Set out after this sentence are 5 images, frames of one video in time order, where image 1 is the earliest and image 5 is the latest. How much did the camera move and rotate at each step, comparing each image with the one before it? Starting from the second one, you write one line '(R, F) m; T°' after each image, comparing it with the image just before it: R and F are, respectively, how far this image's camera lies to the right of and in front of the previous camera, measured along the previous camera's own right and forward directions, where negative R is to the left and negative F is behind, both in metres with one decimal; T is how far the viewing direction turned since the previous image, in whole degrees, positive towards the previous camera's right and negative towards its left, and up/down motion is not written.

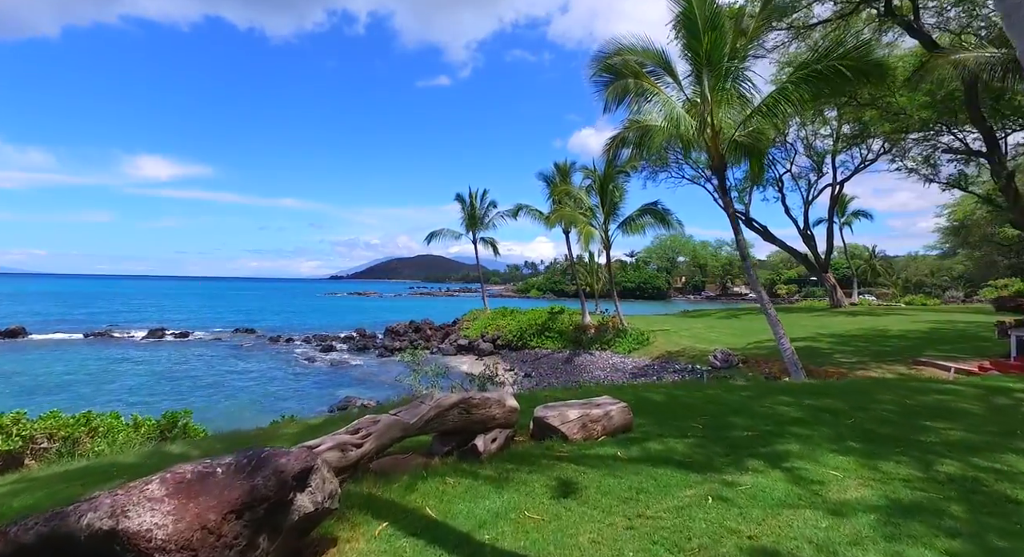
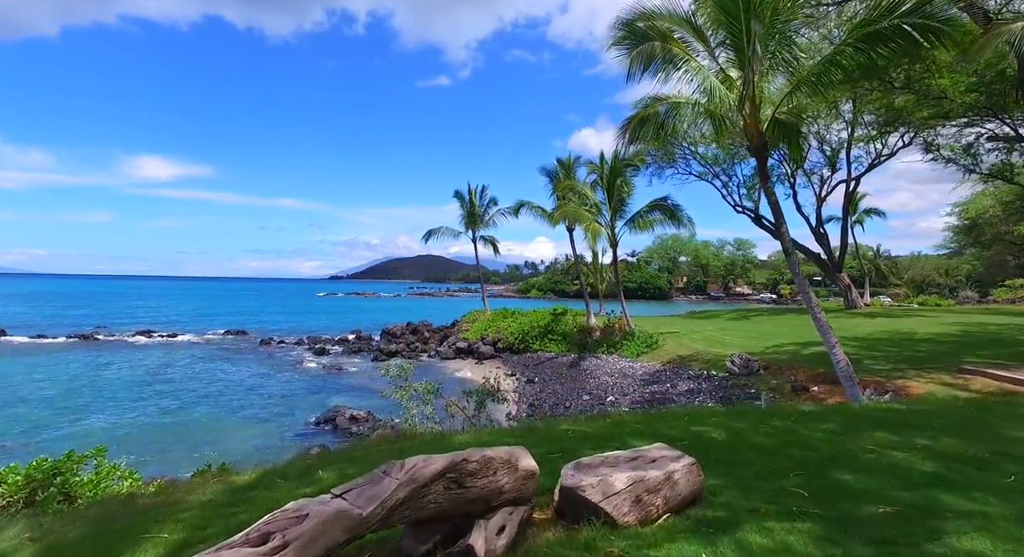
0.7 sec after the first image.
(-0.1, +1.1) m; 0°
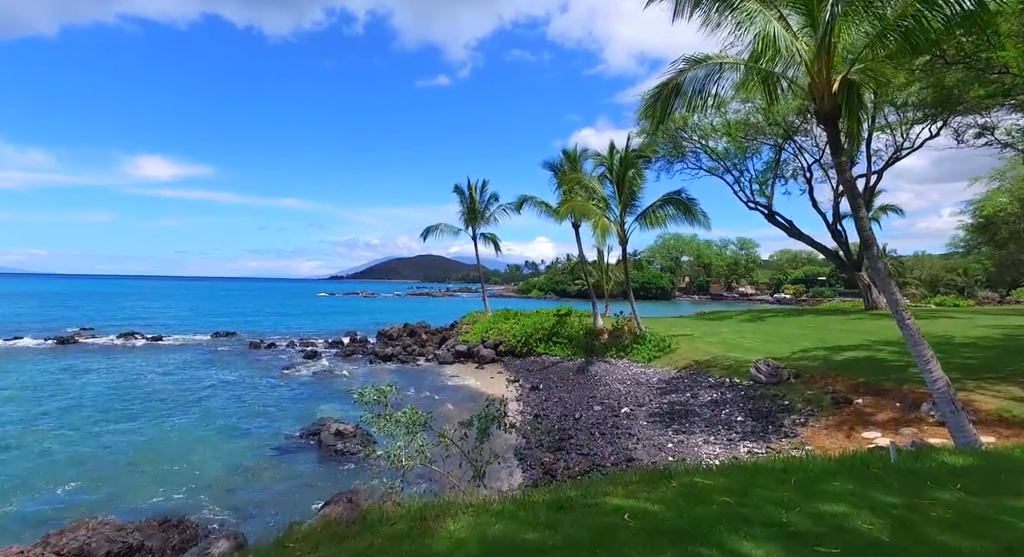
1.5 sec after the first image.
(-0.1, +1.4) m; 0°
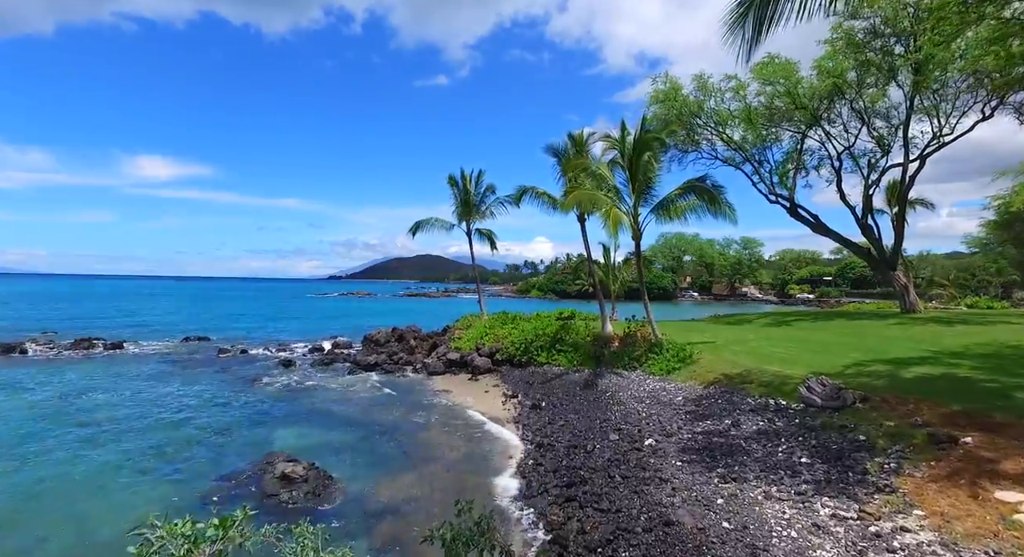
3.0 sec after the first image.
(0.0, +2.6) m; 0°
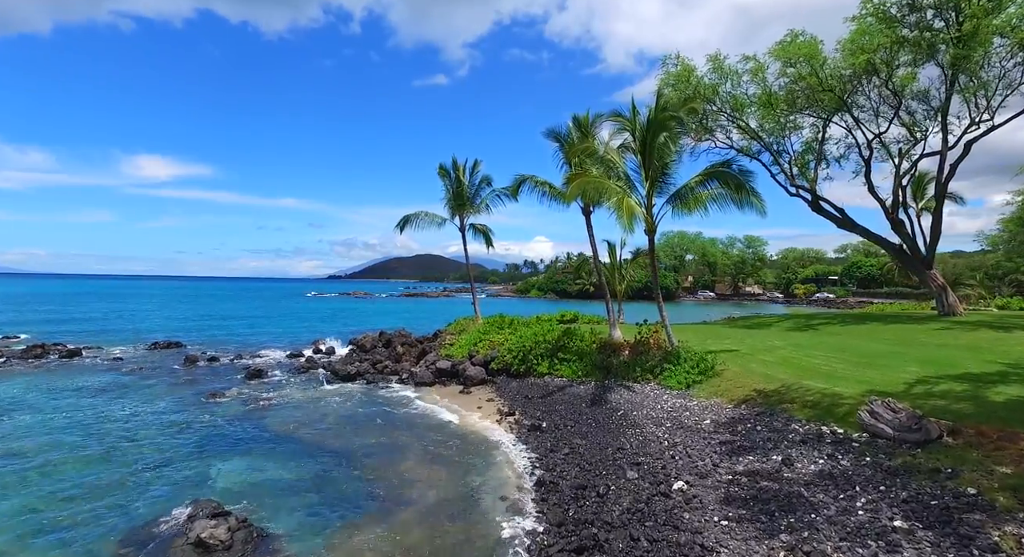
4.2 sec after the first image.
(+0.1, +2.2) m; 0°
